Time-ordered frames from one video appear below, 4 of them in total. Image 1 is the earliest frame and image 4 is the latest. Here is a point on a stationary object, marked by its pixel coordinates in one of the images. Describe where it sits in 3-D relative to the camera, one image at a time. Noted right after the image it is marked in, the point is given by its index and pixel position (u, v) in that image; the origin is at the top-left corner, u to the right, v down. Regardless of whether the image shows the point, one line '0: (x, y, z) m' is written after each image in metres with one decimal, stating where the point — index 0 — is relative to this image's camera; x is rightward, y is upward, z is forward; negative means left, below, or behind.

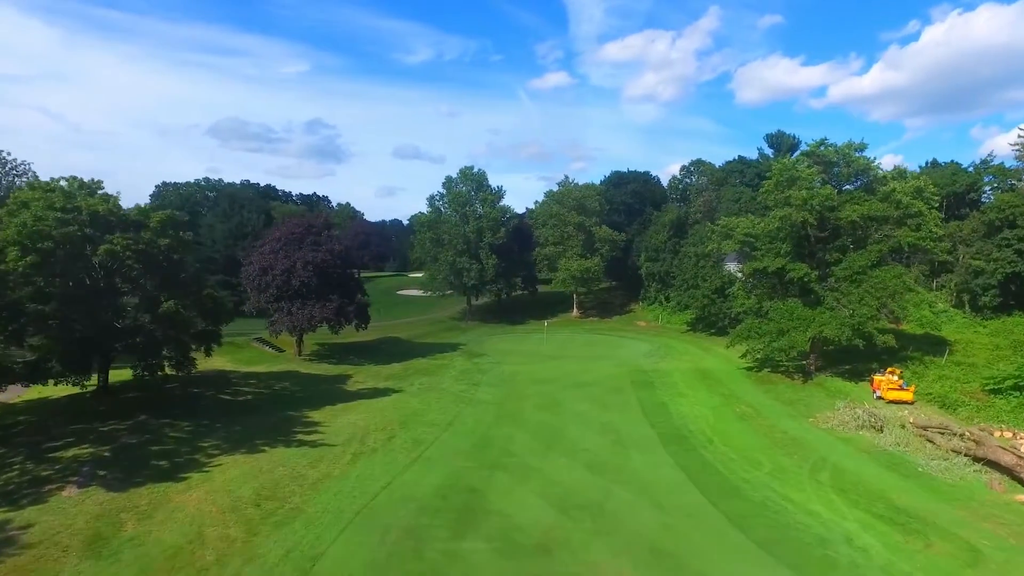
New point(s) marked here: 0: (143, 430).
0: (-10.1, -3.9, +19.0) m
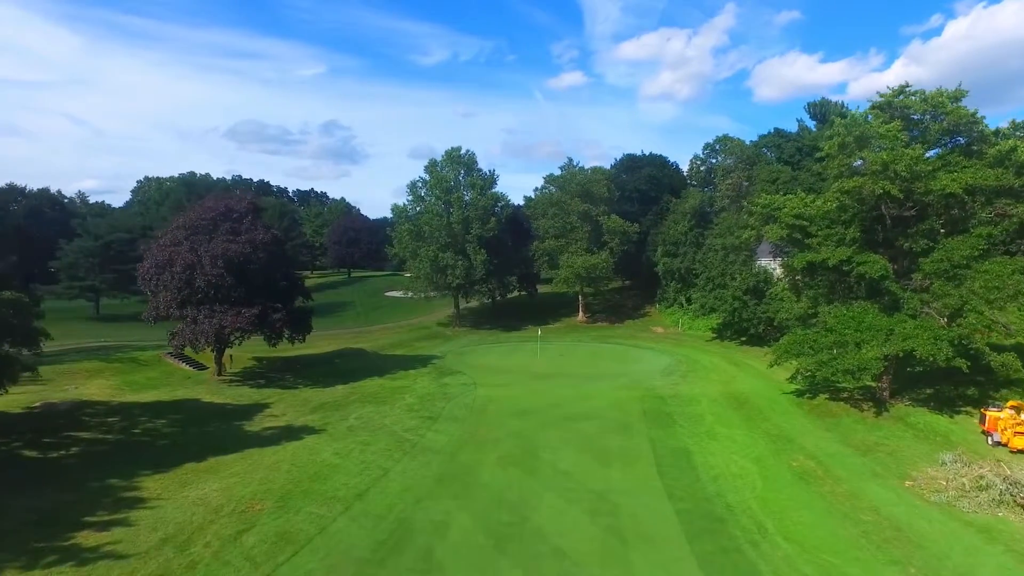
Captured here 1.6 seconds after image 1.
0: (-11.5, -3.9, +10.9) m
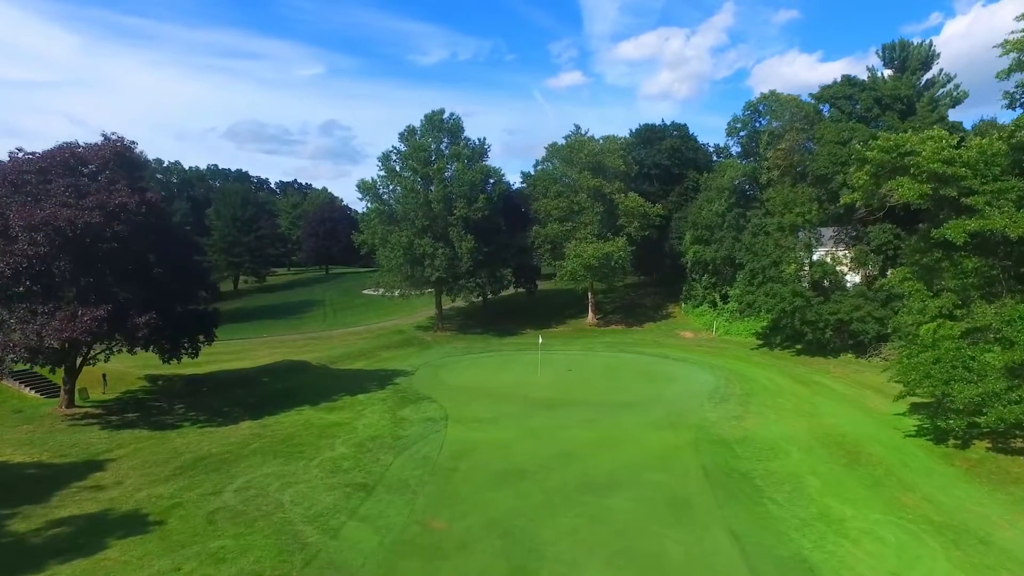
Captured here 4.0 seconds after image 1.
0: (-11.8, -3.6, +1.4) m
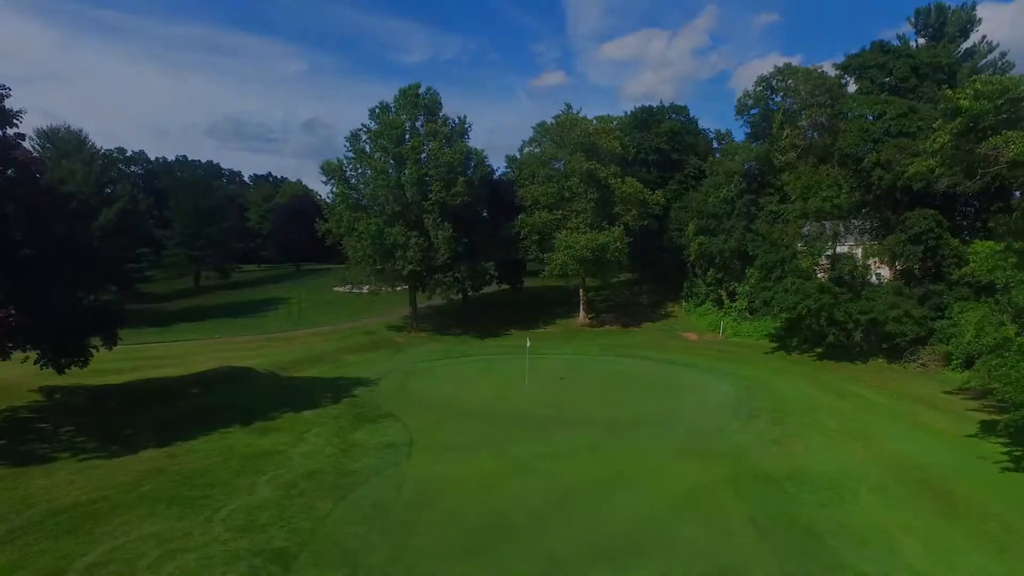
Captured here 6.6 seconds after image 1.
0: (-11.8, -3.4, -3.3) m
